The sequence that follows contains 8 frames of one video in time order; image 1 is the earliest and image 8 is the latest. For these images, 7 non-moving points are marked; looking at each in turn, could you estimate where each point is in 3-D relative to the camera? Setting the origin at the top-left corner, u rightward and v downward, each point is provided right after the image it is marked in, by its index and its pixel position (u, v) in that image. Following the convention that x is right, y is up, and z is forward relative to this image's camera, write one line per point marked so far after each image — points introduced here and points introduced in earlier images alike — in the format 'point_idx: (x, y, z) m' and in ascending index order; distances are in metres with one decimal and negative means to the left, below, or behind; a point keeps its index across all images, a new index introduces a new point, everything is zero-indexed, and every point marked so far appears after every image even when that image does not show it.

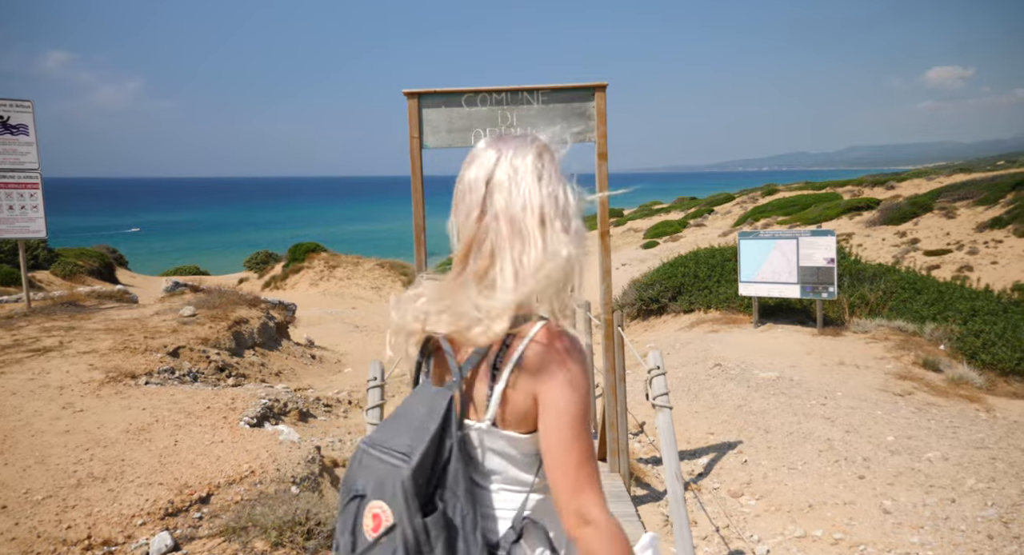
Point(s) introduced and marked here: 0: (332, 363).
0: (-3.1, -1.5, +13.6) m
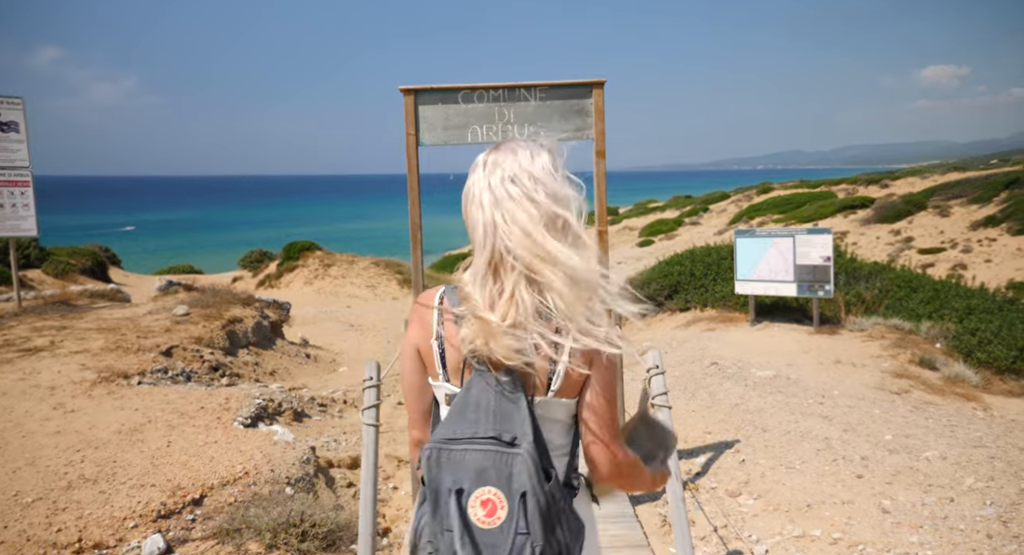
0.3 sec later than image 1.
0: (-3.2, -1.4, +13.6) m
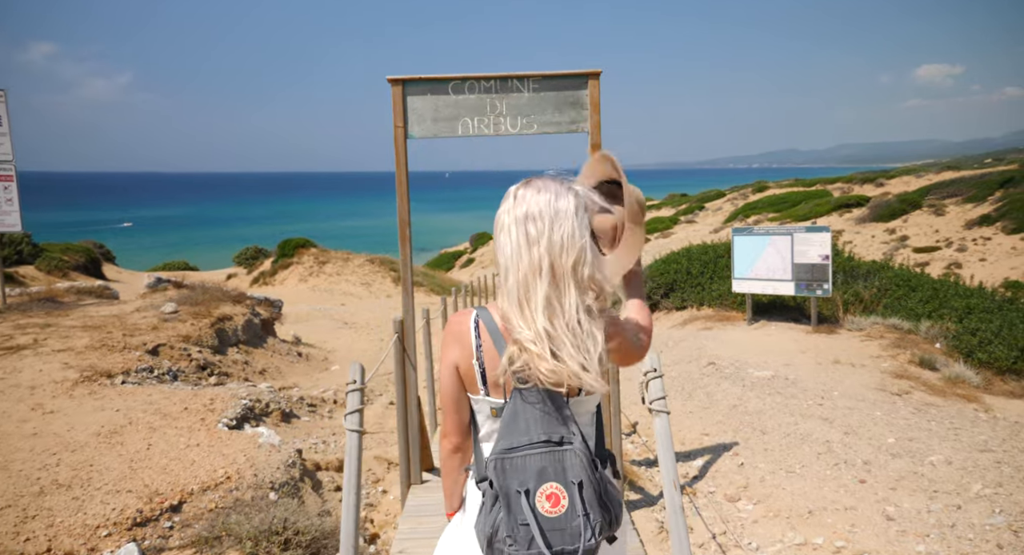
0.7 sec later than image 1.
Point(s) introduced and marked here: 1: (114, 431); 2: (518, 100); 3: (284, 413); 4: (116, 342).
0: (-3.3, -1.4, +13.4) m
1: (-3.0, -1.2, +6.0) m
2: (0.0, +1.2, +5.6) m
3: (-2.3, -1.3, +7.9) m
4: (-4.8, -0.8, +9.6) m
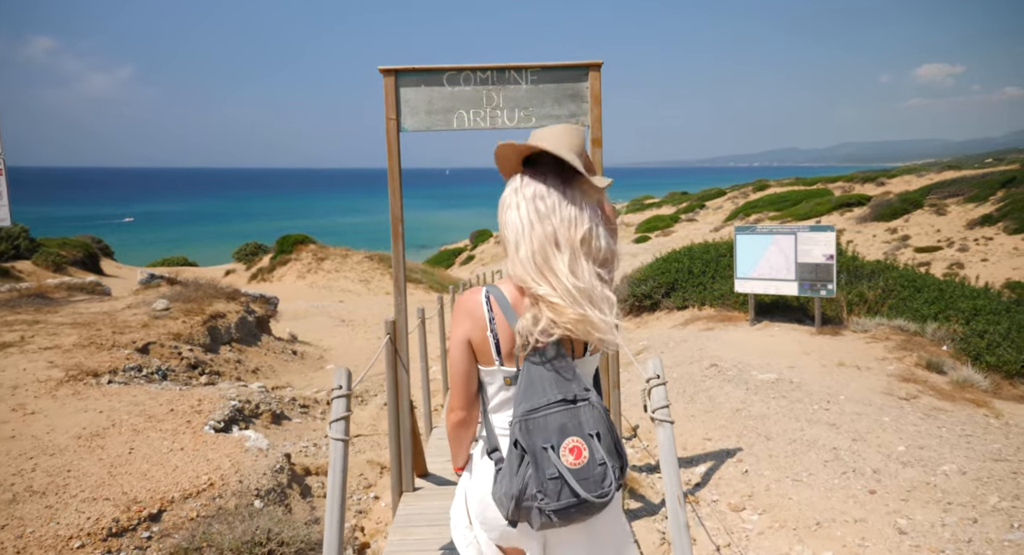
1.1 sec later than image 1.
0: (-3.3, -1.4, +13.1) m
1: (-3.0, -1.1, +5.8) m
2: (0.0, +1.2, +5.3) m
3: (-2.3, -1.3, +7.6) m
4: (-4.8, -0.7, +9.3) m
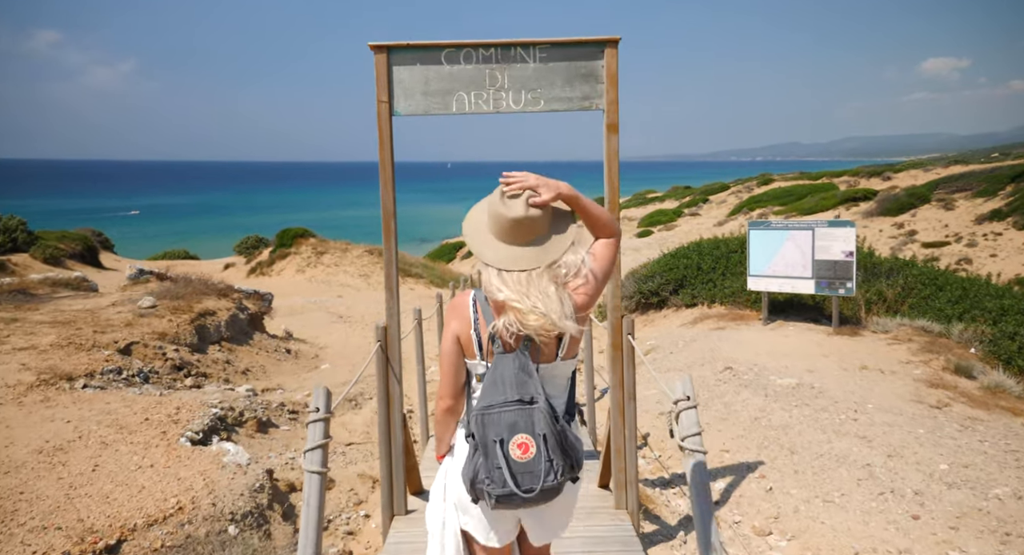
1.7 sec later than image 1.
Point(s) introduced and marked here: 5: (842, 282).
0: (-3.2, -1.3, +12.6) m
1: (-3.0, -1.1, +5.3) m
2: (+0.1, +1.2, +4.8) m
3: (-2.3, -1.3, +7.1) m
4: (-4.8, -0.7, +8.8) m
5: (+4.6, -0.1, +11.1) m
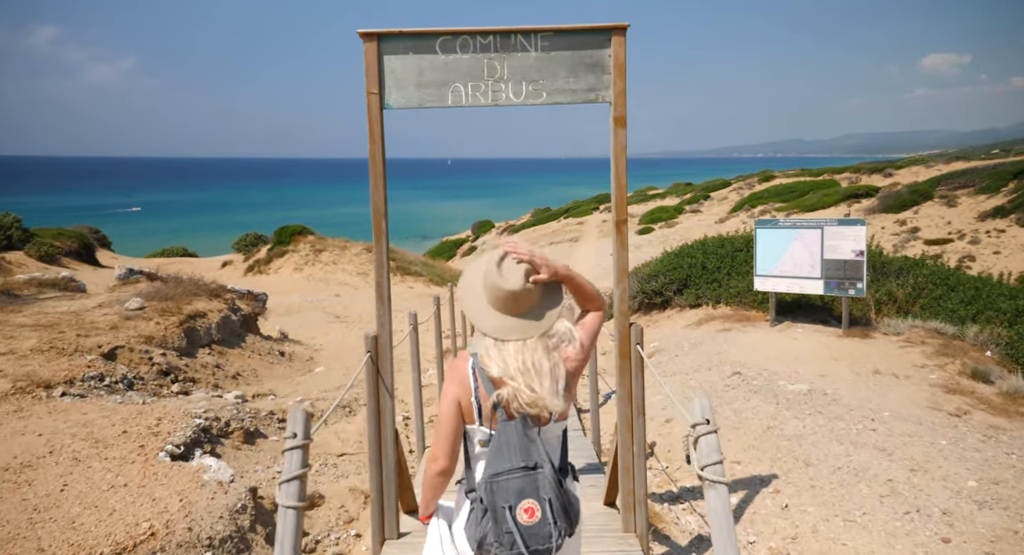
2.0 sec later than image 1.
0: (-3.2, -1.3, +12.3) m
1: (-3.0, -1.2, +5.0) m
2: (+0.1, +1.2, +4.5) m
3: (-2.3, -1.3, +6.8) m
4: (-4.8, -0.7, +8.5) m
5: (+4.6, -0.1, +10.7) m
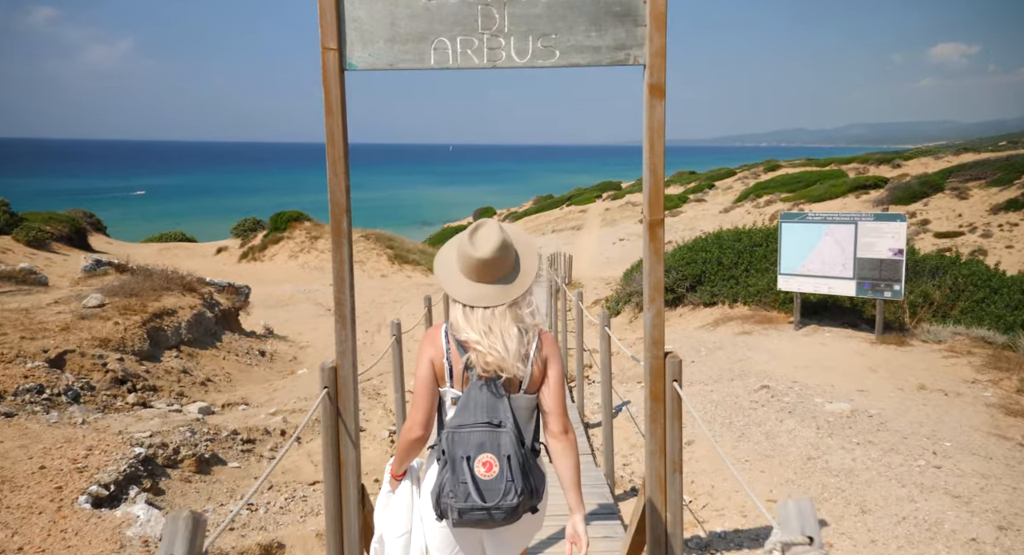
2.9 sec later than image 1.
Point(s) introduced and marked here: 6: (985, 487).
0: (-3.2, -1.2, +11.3) m
1: (-3.0, -1.2, +4.0) m
2: (+0.1, +1.1, +3.4) m
3: (-2.3, -1.3, +5.8) m
4: (-4.8, -0.7, +7.5) m
5: (+4.6, -0.1, +9.7) m
6: (+3.0, -1.3, +5.0) m
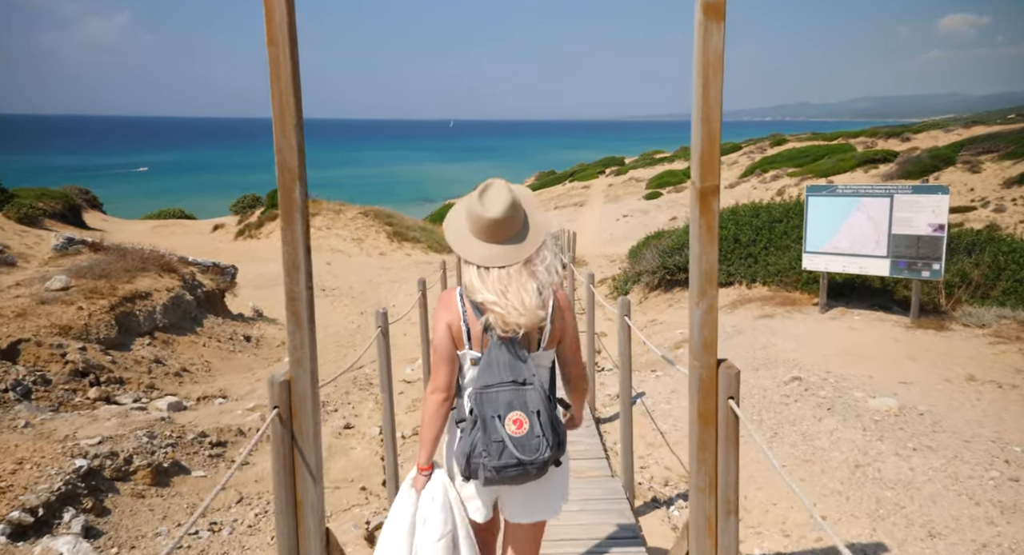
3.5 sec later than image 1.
0: (-3.2, -0.9, +10.5) m
1: (-3.0, -1.1, +3.2) m
2: (+0.1, +1.2, +2.6) m
3: (-2.2, -1.2, +5.0) m
4: (-4.7, -0.5, +6.7) m
5: (+4.6, +0.2, +8.9) m
6: (+3.0, -1.2, +4.3) m
